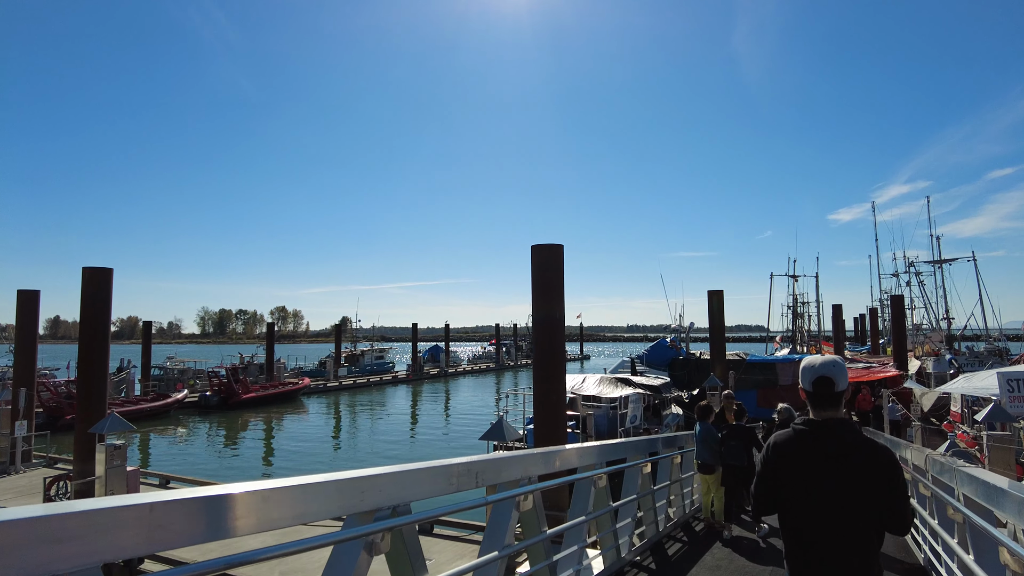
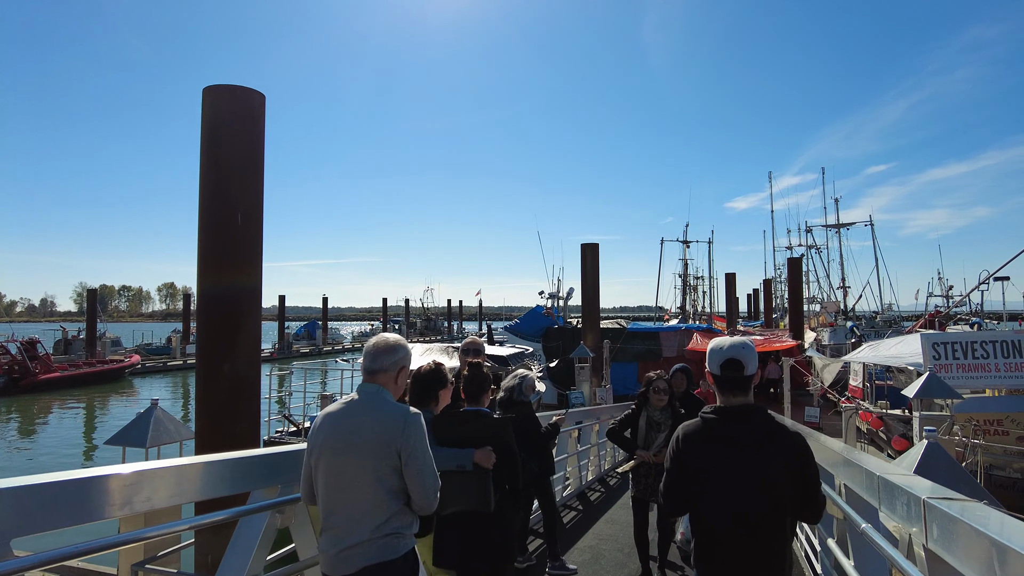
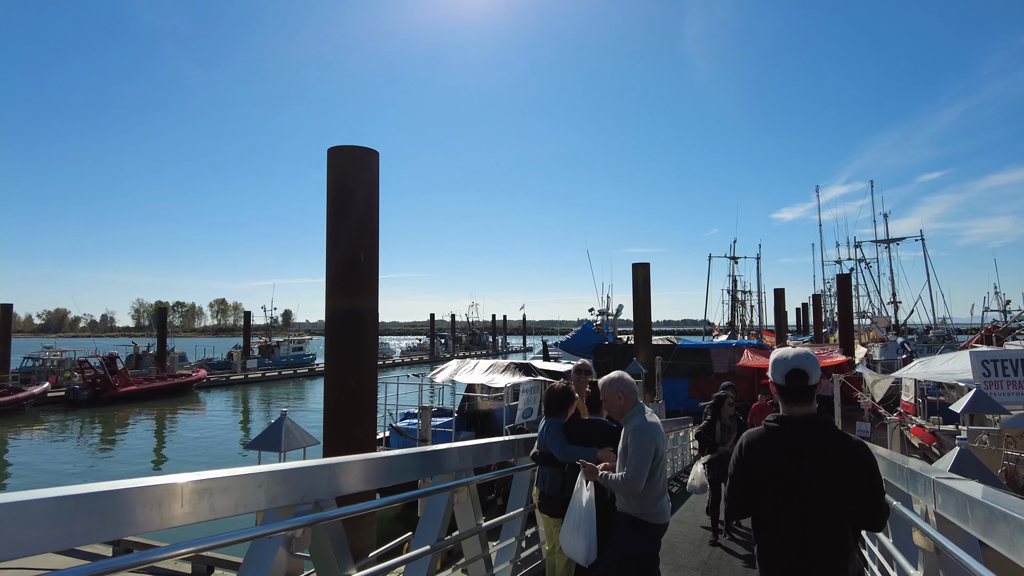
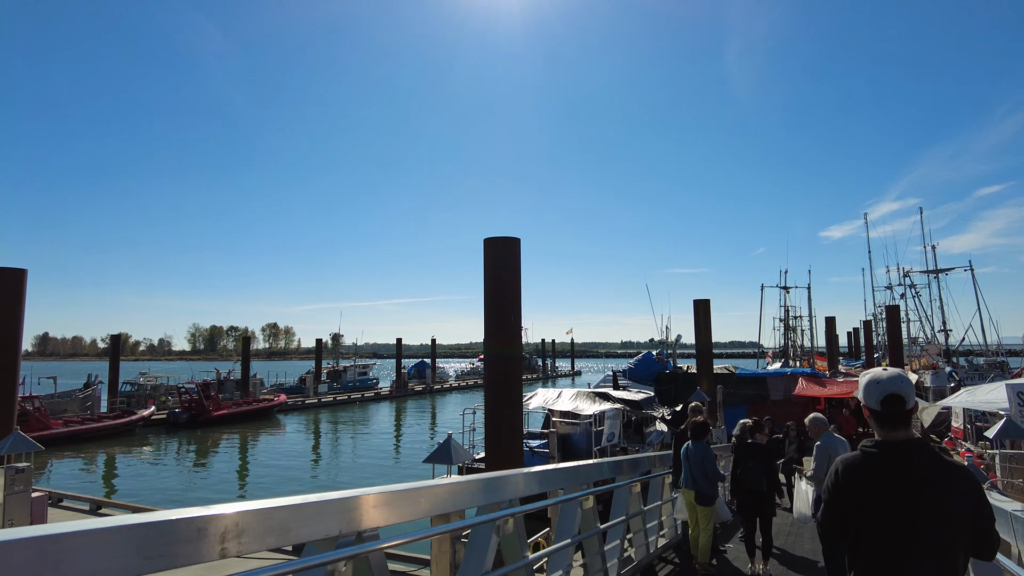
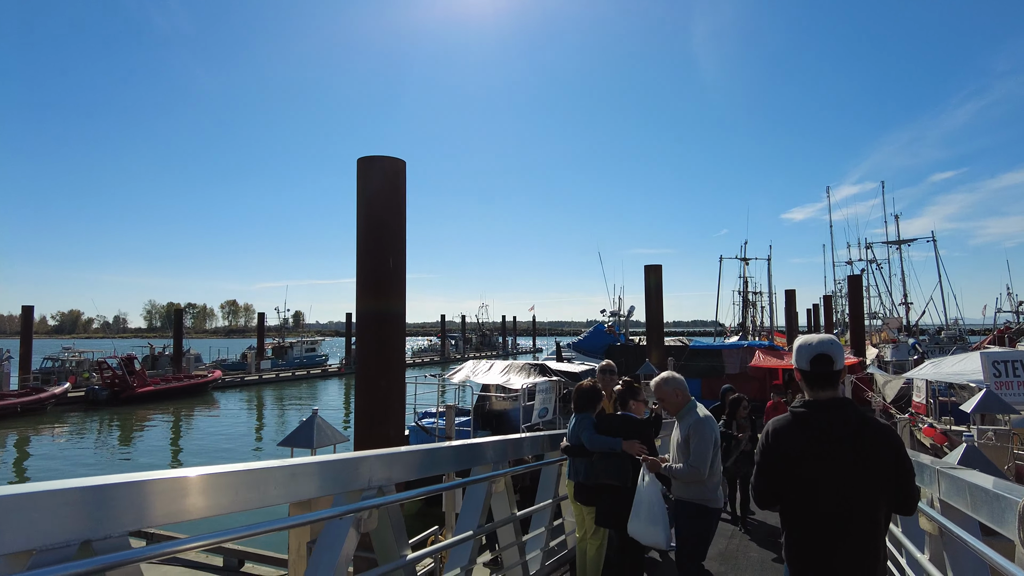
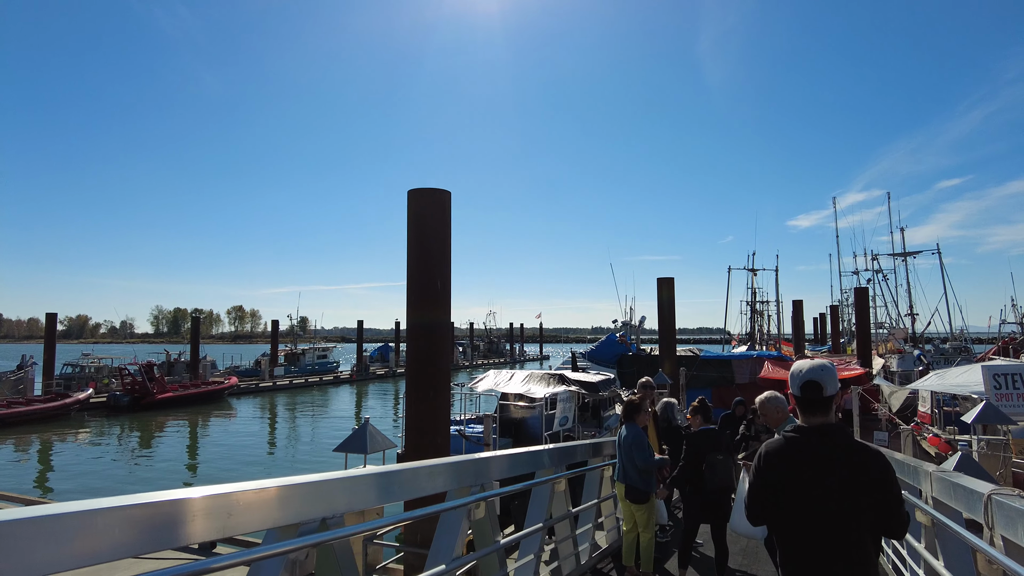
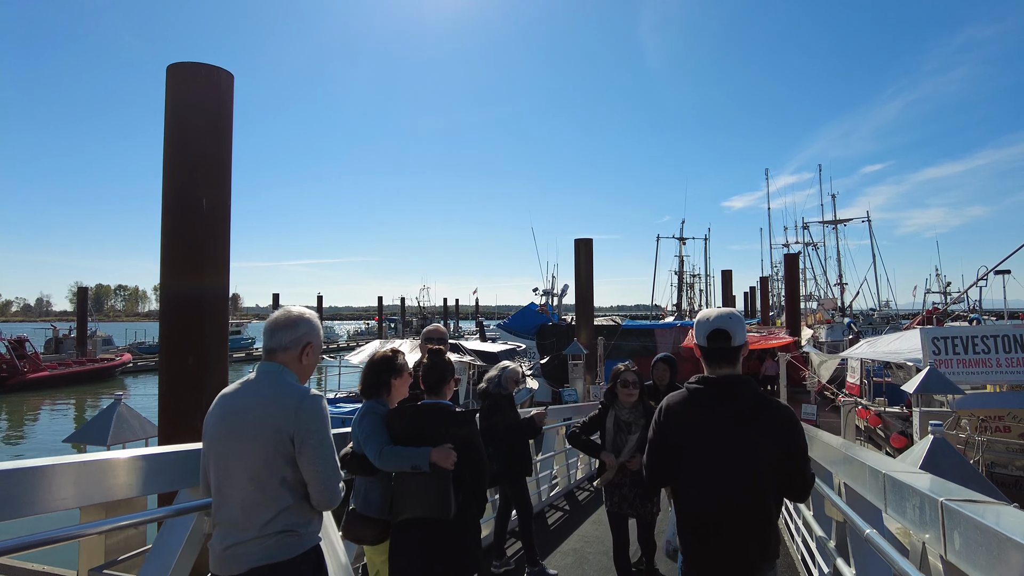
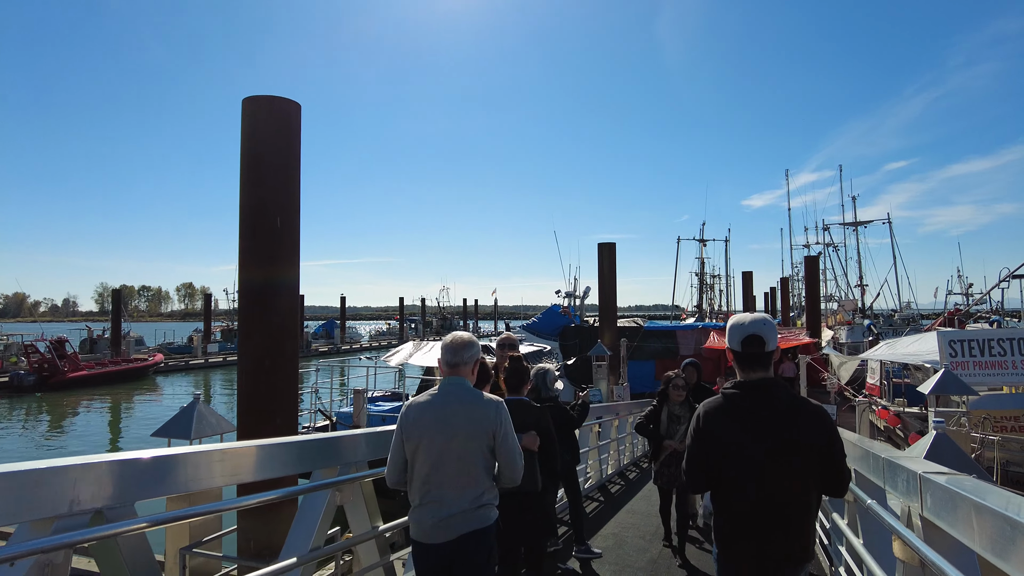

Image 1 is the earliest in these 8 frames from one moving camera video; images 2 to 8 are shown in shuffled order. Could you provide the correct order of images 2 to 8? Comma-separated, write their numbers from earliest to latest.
4, 6, 5, 3, 8, 2, 7
